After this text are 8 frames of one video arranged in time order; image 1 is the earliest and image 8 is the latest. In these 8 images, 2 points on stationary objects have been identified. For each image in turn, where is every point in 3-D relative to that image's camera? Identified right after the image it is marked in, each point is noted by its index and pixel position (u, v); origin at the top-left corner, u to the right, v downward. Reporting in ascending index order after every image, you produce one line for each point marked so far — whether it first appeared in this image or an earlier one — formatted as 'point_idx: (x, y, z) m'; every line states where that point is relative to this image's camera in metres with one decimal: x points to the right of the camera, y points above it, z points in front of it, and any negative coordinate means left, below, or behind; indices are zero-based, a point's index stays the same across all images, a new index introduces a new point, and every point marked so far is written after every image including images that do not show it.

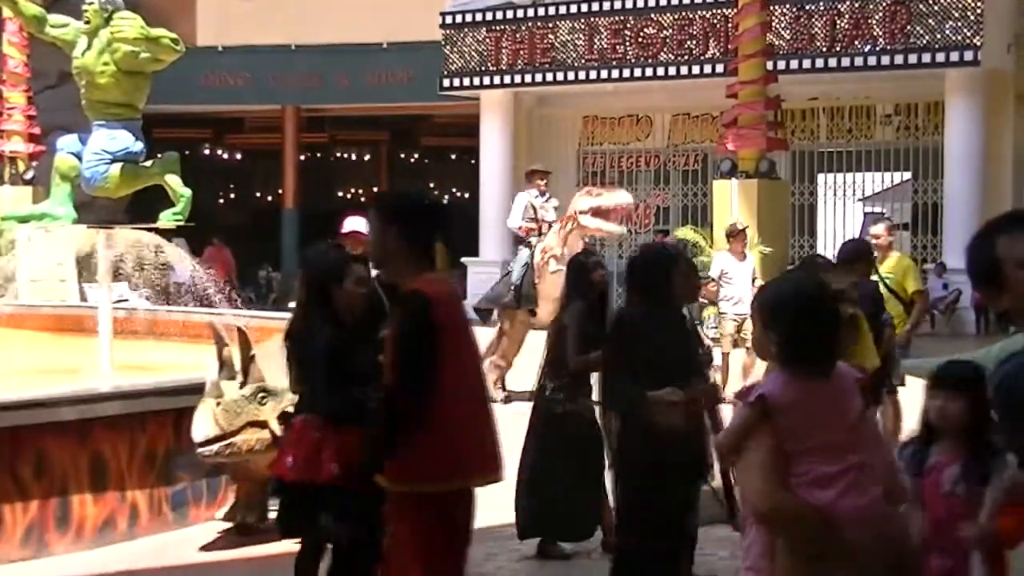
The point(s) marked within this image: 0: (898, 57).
0: (+3.3, +2.0, +17.5) m
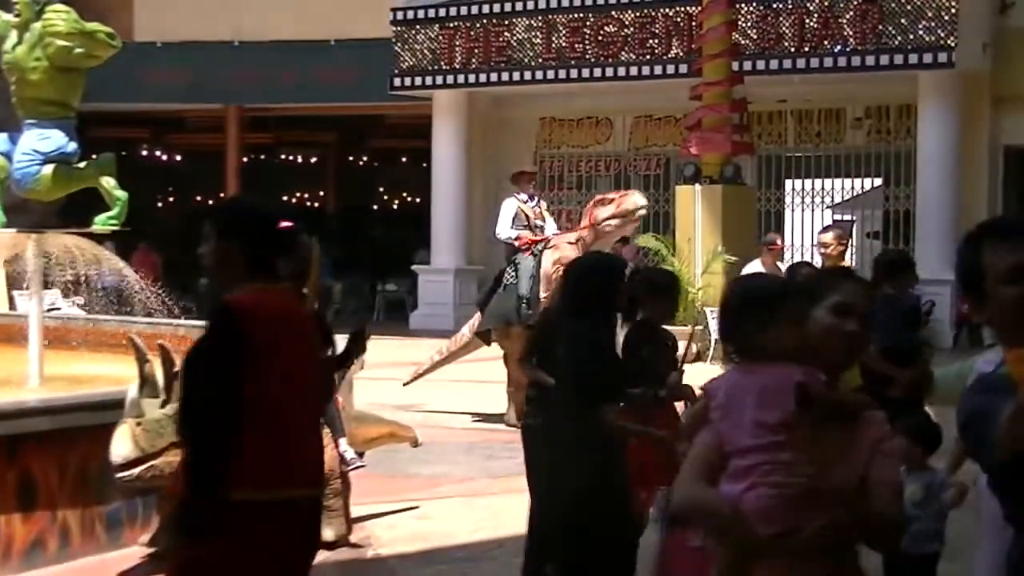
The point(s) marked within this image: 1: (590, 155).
0: (+2.9, +1.9, +16.8) m
1: (+0.7, +1.3, +20.2) m
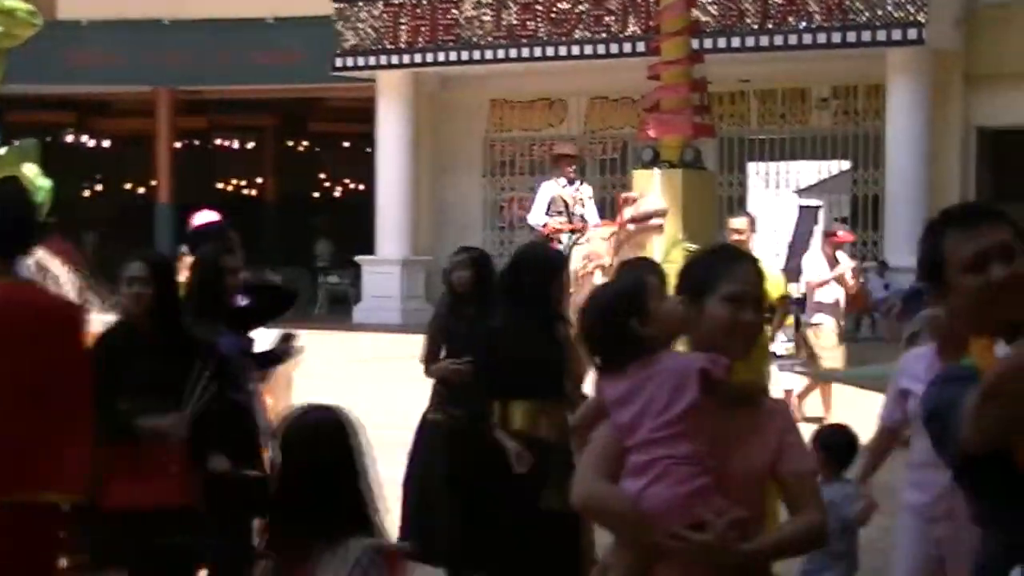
0: (+2.5, +2.0, +15.9) m
1: (+0.3, +1.4, +19.4) m
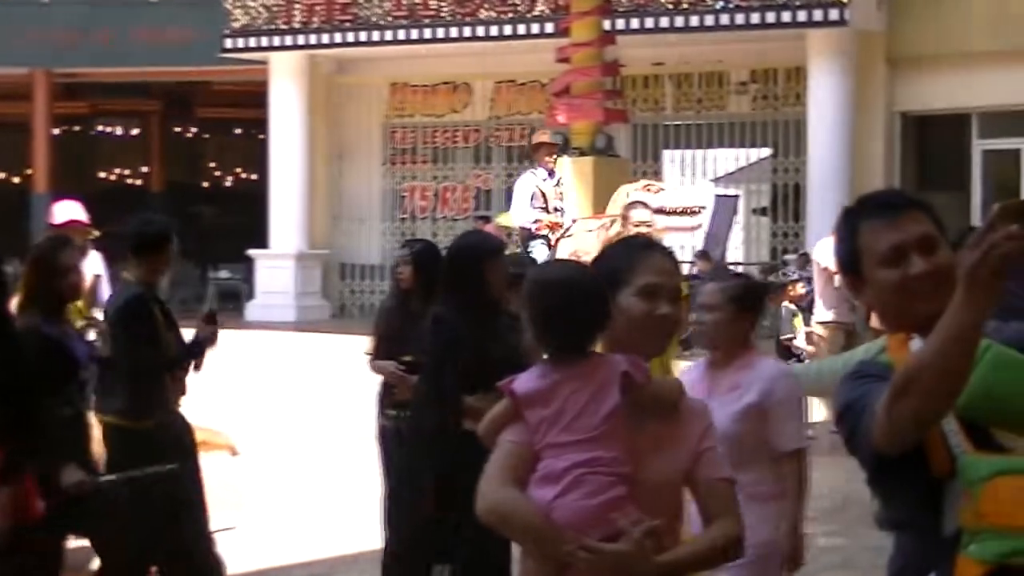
0: (+1.8, +2.0, +15.2) m
1: (-0.6, +1.5, +18.5) m
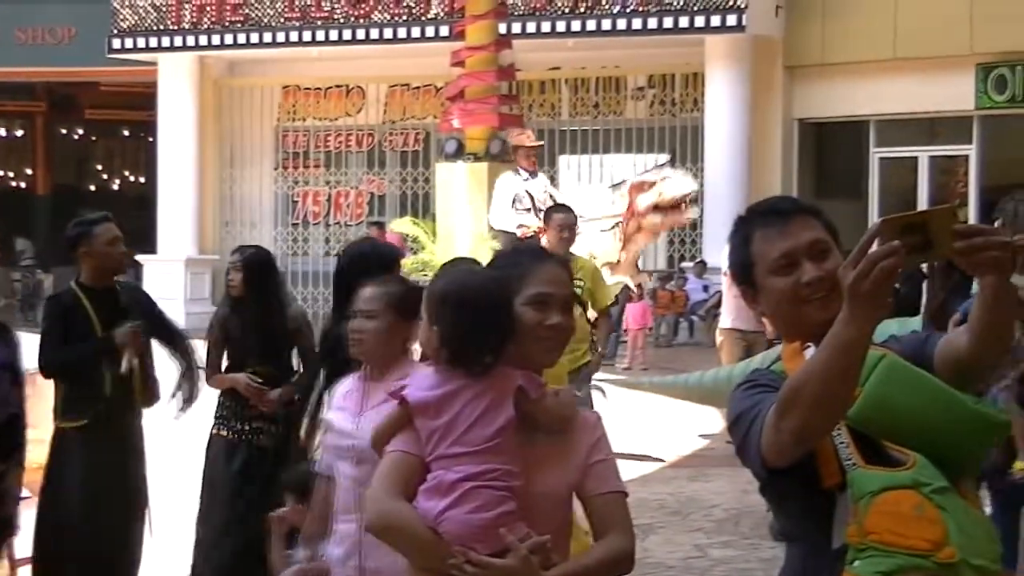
0: (+1.0, +2.0, +15.0) m
1: (-1.5, +1.4, +18.2) m
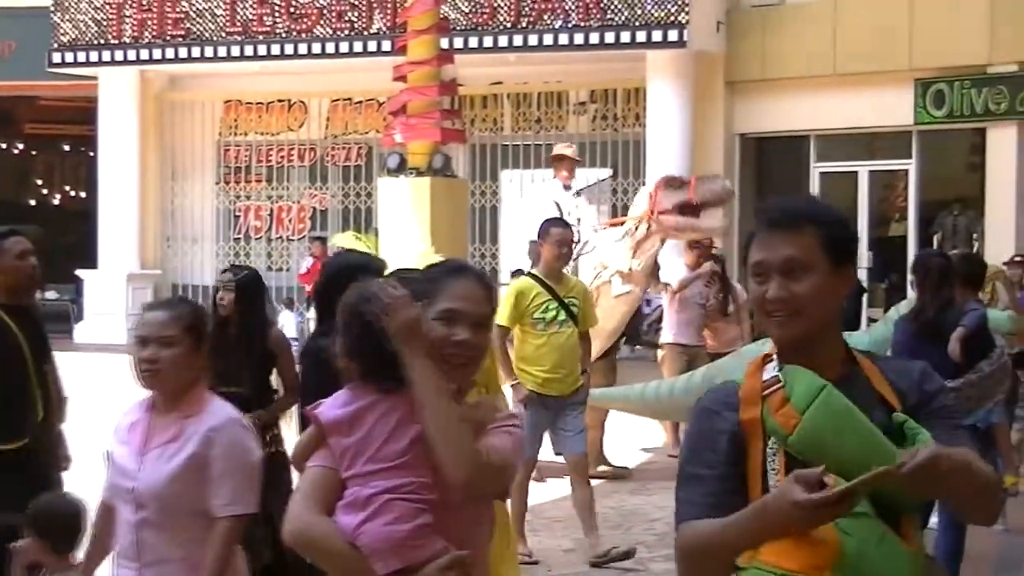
0: (+0.6, +1.9, +15.0) m
1: (-2.0, +1.3, +18.2) m
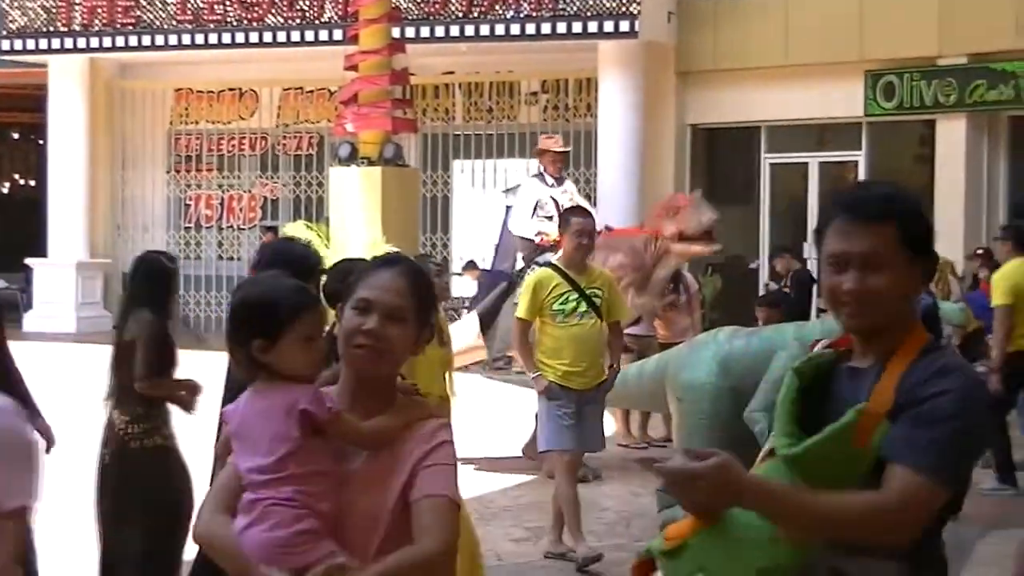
0: (+0.2, +1.9, +15.0) m
1: (-2.5, +1.4, +18.1) m
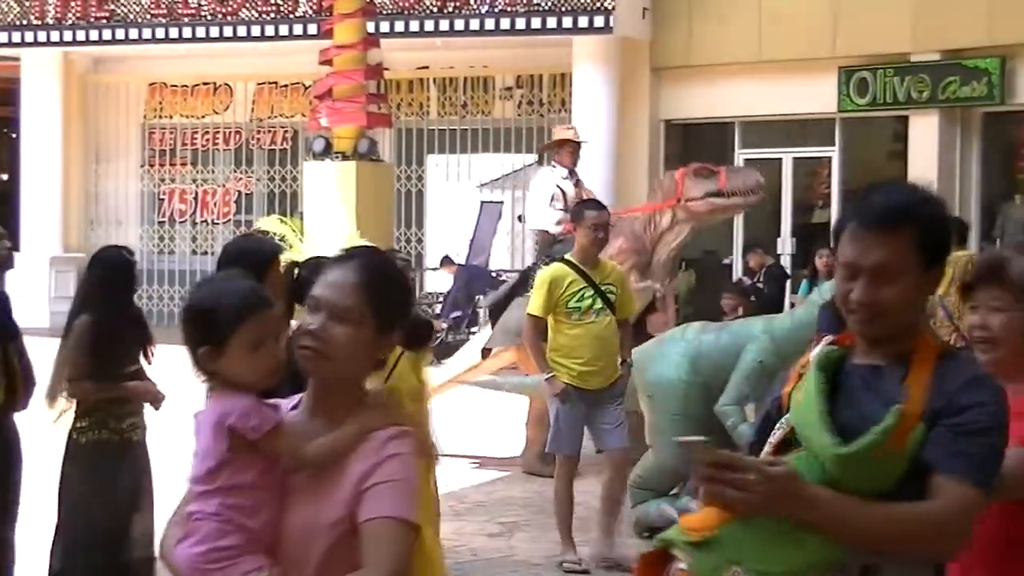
0: (+0.1, +2.0, +15.0) m
1: (-2.7, +1.4, +18.1) m
